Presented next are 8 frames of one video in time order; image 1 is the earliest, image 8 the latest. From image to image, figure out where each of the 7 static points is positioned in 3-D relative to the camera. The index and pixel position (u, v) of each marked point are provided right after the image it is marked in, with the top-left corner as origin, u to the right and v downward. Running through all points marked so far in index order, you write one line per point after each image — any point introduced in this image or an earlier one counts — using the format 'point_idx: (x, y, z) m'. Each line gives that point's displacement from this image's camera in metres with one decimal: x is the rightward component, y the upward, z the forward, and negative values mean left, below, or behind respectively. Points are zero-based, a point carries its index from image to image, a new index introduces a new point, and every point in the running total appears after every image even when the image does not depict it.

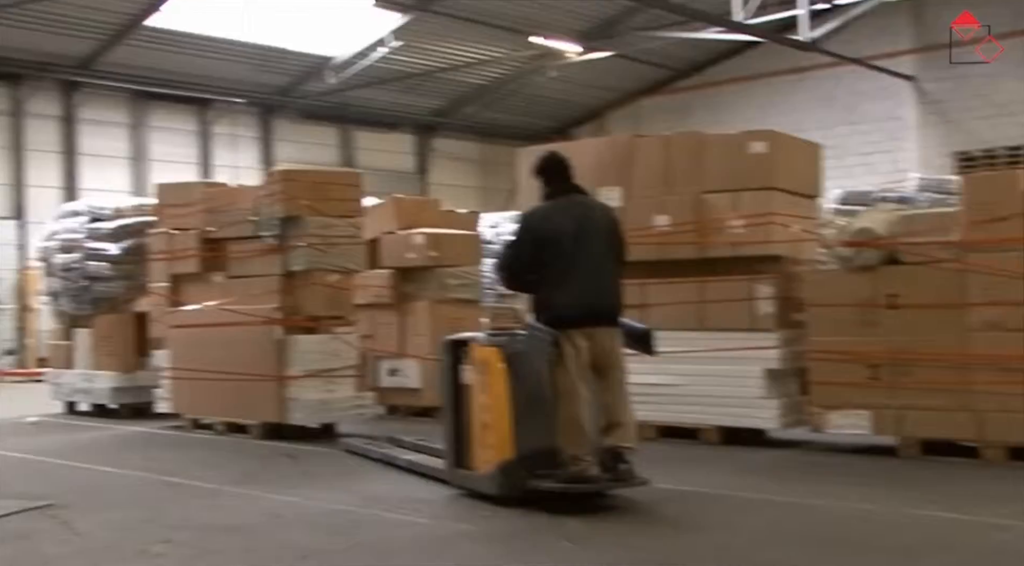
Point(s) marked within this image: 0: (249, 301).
0: (-2.0, -0.1, +8.7) m
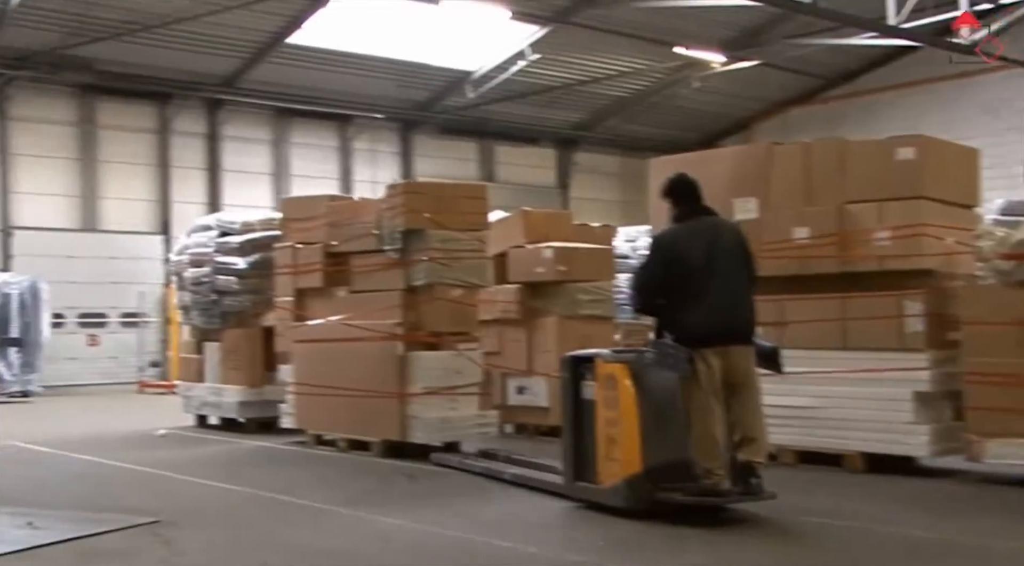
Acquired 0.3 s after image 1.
0: (-1.1, -0.3, +8.5) m
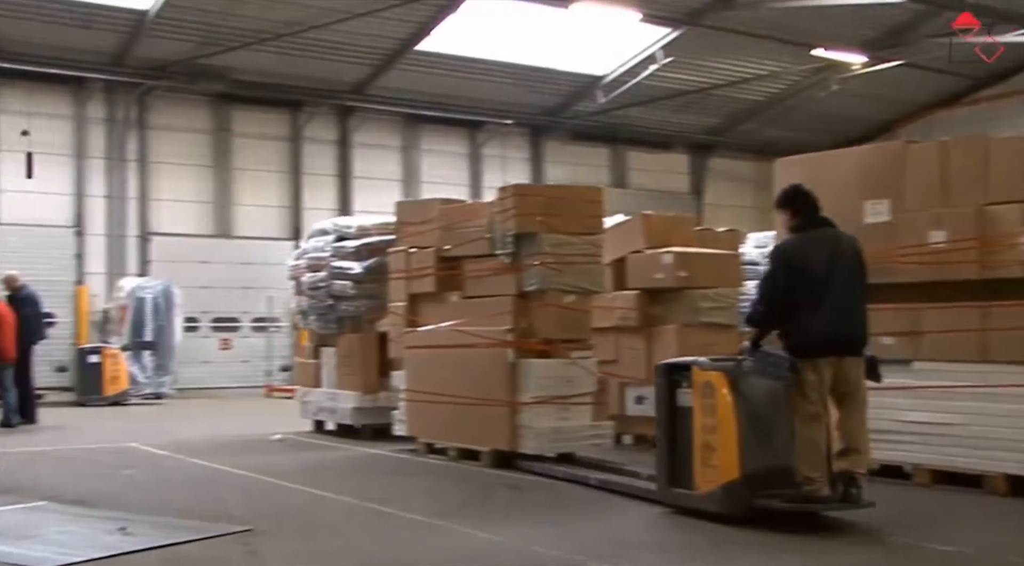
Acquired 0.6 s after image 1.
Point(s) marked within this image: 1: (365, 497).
0: (-0.2, -0.3, +8.3) m
1: (-0.9, -1.3, +6.8) m
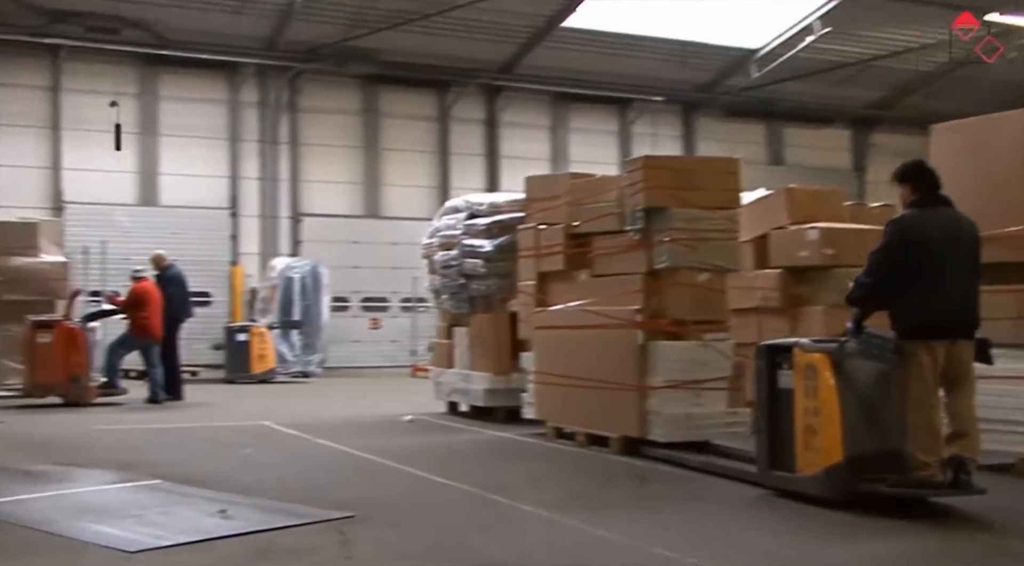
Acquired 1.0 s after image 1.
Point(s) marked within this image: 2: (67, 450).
0: (+0.7, -0.1, +7.9) m
1: (-0.2, -1.2, +6.5) m
2: (-3.1, -1.1, +7.6) m
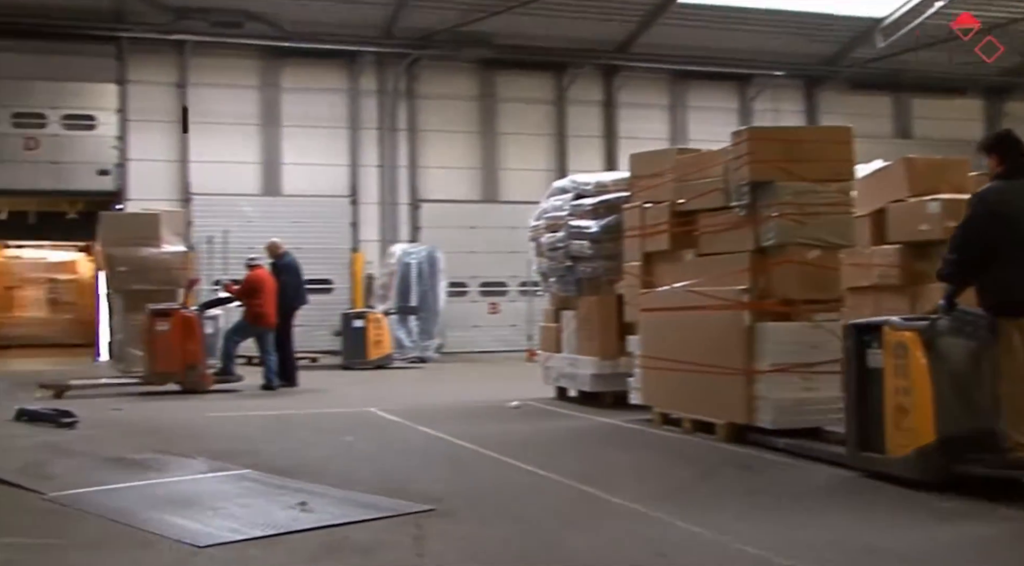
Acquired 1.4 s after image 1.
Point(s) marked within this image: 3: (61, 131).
0: (+1.4, 0.0, +7.5) m
1: (+0.4, -1.1, +6.2) m
2: (-2.4, -1.1, +7.7) m
3: (-7.1, +2.4, +17.7) m
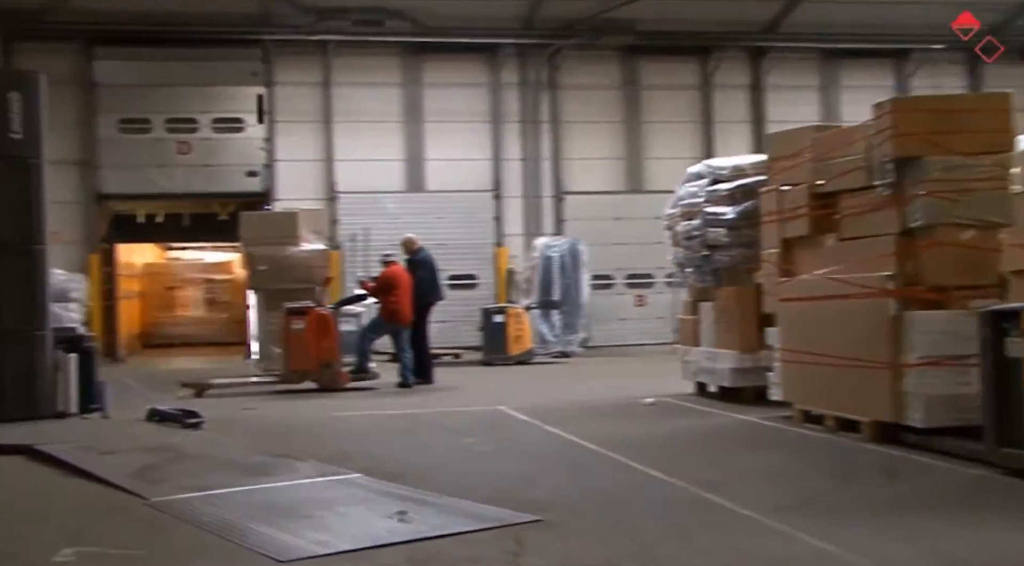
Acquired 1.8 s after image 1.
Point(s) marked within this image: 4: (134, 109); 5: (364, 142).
0: (+2.2, +0.1, +6.9) m
1: (+1.0, -1.0, +5.8) m
2: (-1.5, -1.1, +7.6) m
3: (-4.9, +2.4, +18.1) m
4: (-6.2, +2.8, +17.9) m
5: (-2.5, +2.4, +19.0) m
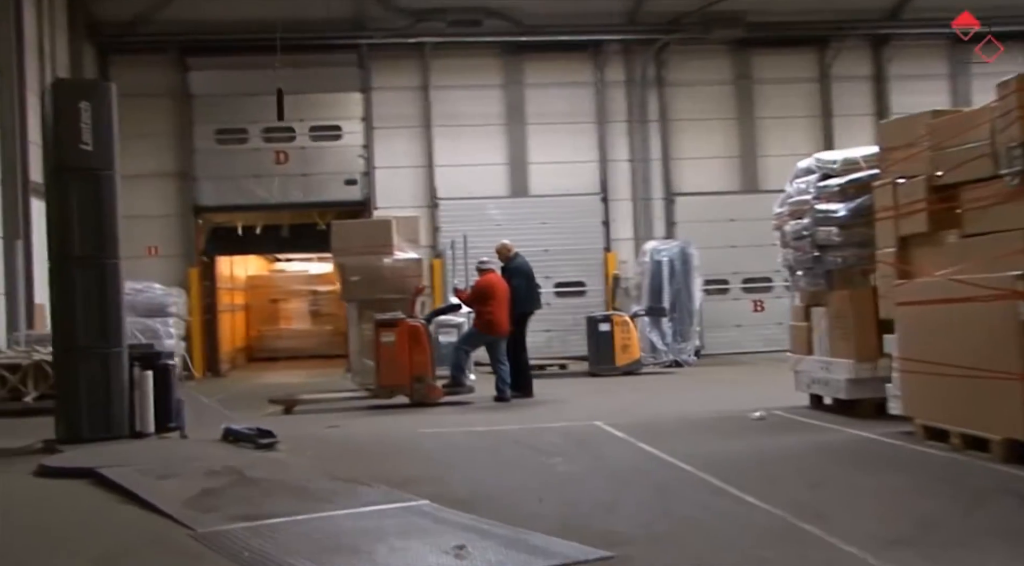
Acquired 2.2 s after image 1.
0: (+2.6, +0.1, +6.1) m
1: (+1.3, -1.0, +5.1) m
2: (-0.9, -1.1, +7.1) m
3: (-3.3, +2.3, +18.0) m
4: (-4.5, +2.6, +17.9) m
5: (-0.8, +2.3, +18.6) m
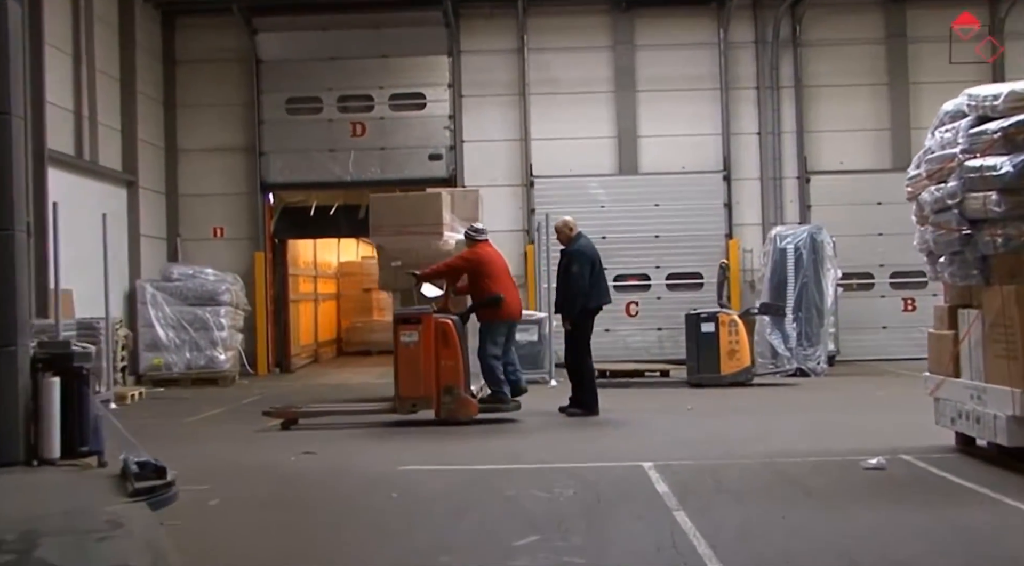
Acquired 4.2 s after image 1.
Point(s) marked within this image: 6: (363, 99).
0: (+2.4, +0.1, +3.5) m
1: (+0.9, -1.0, +2.6) m
2: (-1.0, -1.0, +5.0) m
3: (-1.8, +2.5, +16.0) m
4: (-3.0, +2.8, +16.1) m
5: (+0.8, +2.4, +16.3) m
6: (-2.2, +2.7, +16.1) m
